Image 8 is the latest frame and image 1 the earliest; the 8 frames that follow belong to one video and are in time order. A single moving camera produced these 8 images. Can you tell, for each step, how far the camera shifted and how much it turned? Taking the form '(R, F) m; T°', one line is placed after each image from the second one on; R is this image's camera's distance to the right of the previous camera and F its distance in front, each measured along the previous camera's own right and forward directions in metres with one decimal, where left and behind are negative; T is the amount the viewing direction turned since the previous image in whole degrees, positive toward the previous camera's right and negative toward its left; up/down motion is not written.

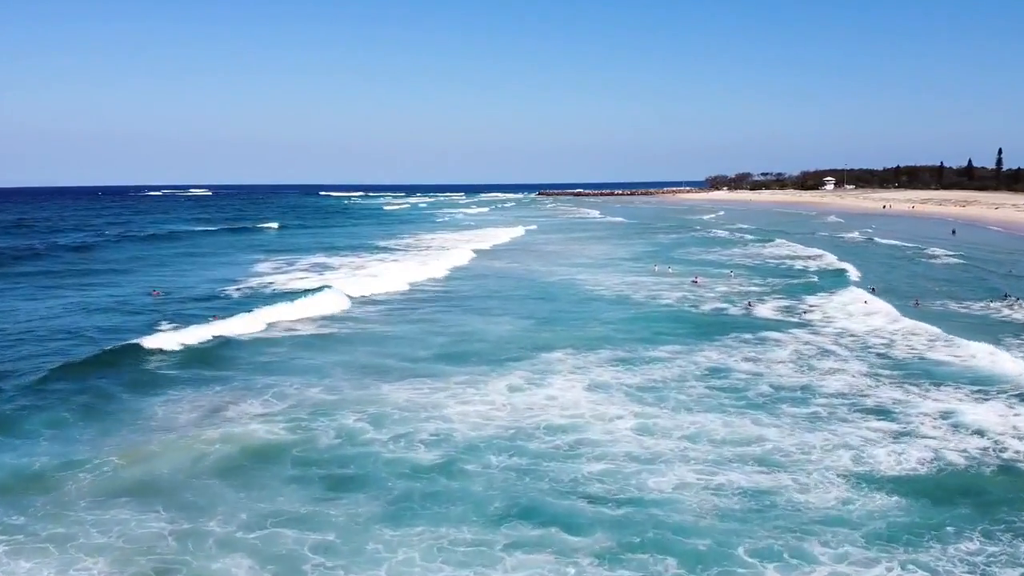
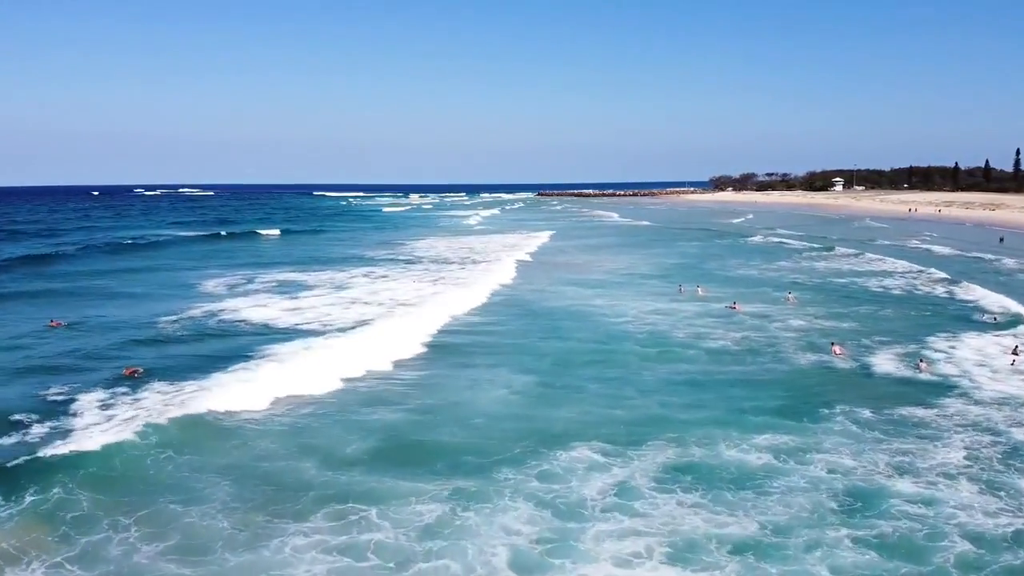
(0.0, +6.2) m; 0°
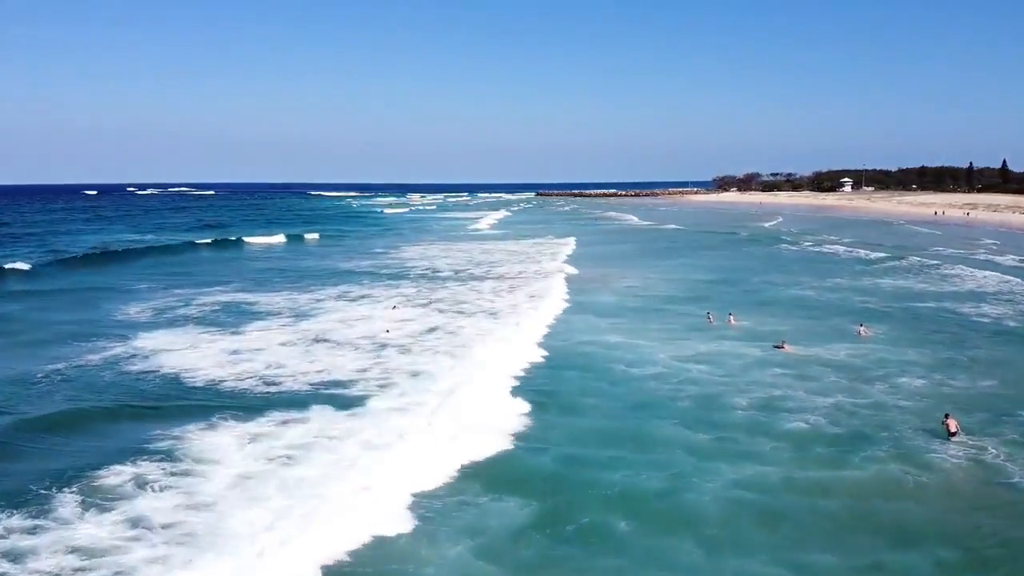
(+0.2, +5.5) m; 0°
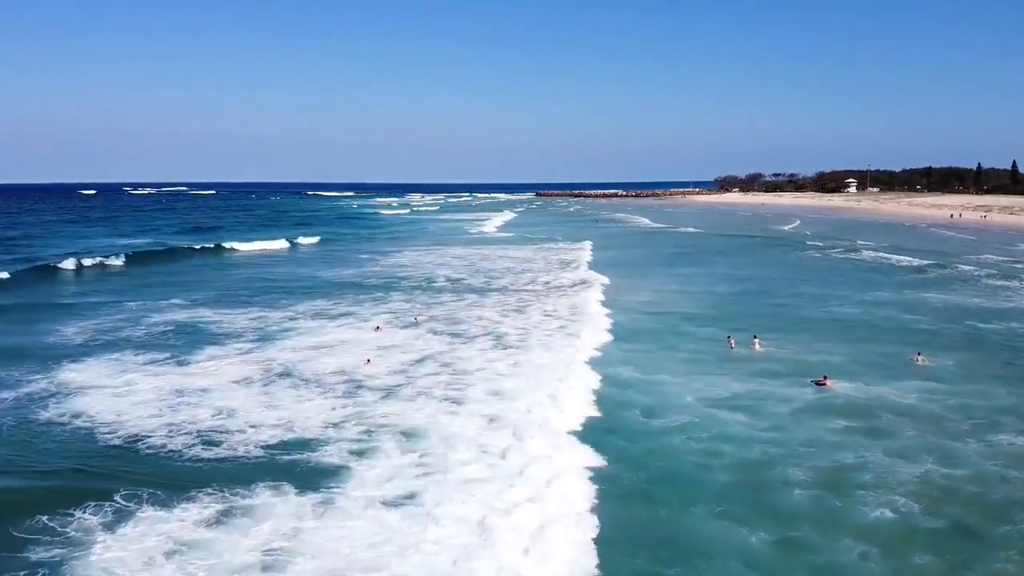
(0.0, +3.0) m; 0°
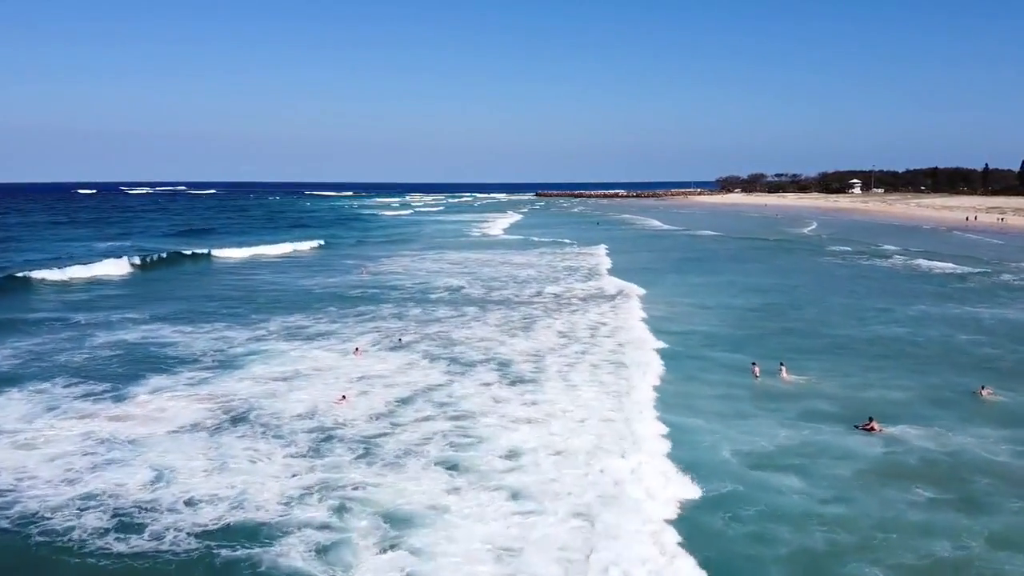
(-0.1, +2.7) m; 0°
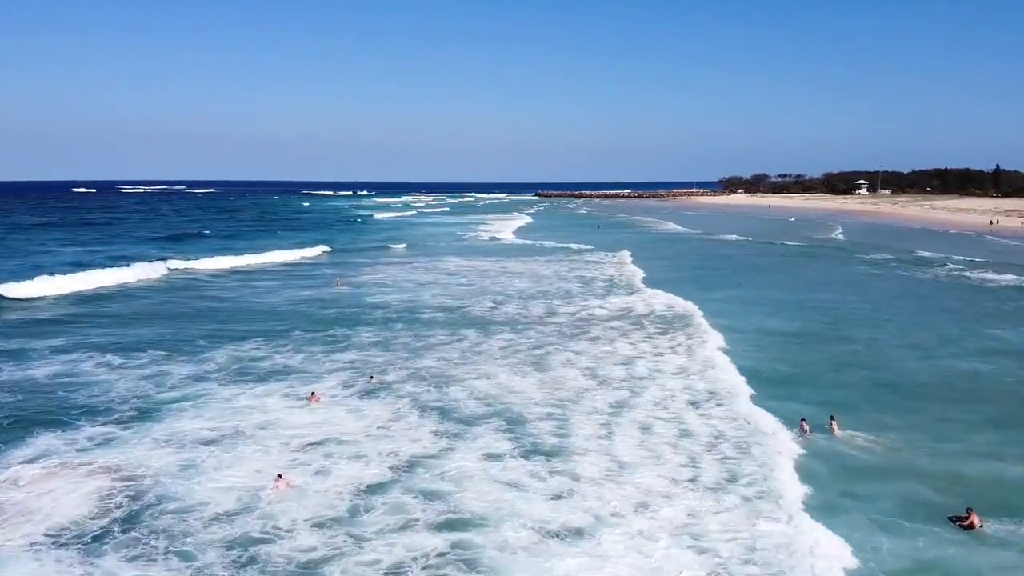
(-0.2, +3.6) m; 0°
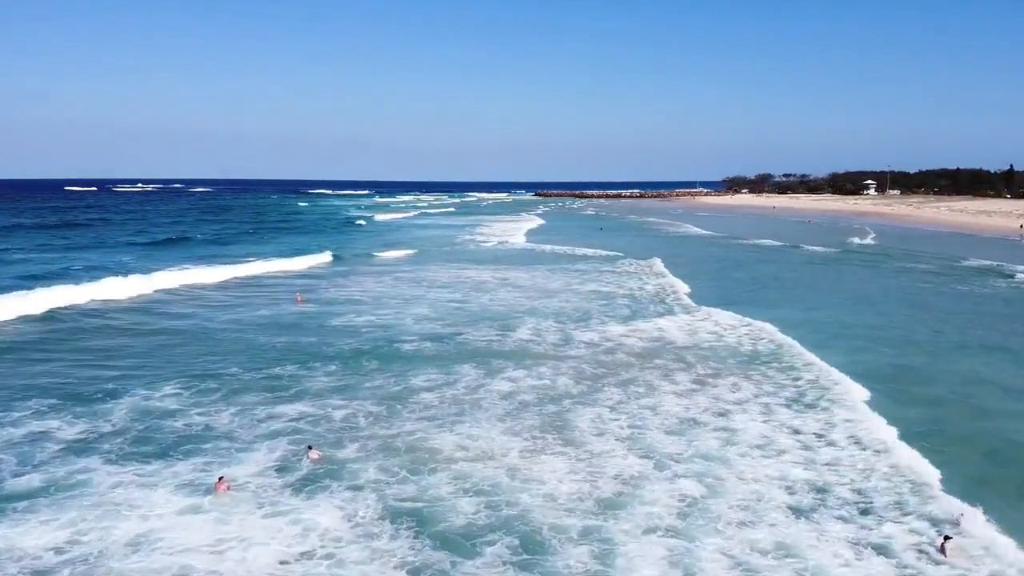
(-0.1, +3.9) m; 0°
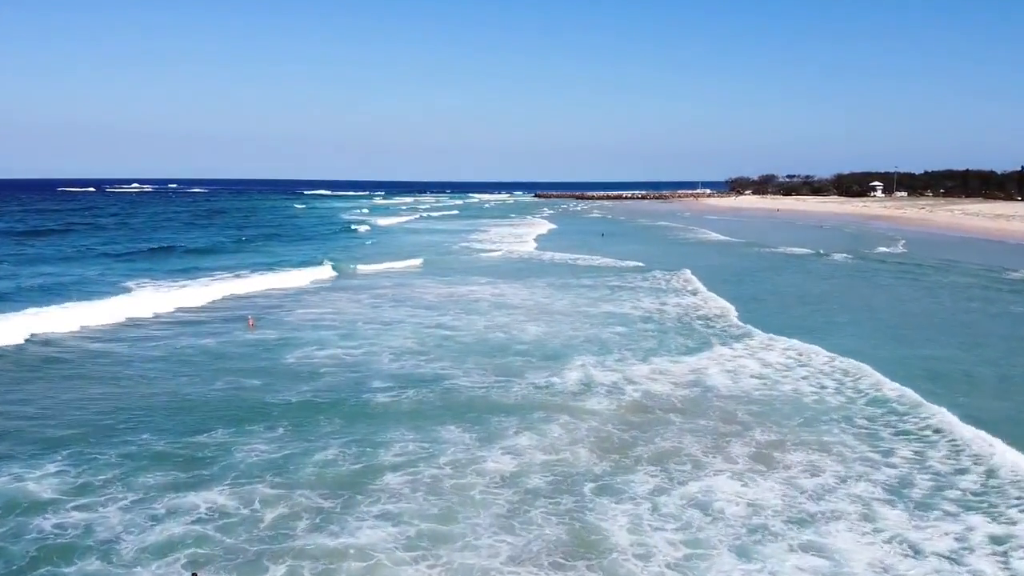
(0.0, +3.0) m; 0°
